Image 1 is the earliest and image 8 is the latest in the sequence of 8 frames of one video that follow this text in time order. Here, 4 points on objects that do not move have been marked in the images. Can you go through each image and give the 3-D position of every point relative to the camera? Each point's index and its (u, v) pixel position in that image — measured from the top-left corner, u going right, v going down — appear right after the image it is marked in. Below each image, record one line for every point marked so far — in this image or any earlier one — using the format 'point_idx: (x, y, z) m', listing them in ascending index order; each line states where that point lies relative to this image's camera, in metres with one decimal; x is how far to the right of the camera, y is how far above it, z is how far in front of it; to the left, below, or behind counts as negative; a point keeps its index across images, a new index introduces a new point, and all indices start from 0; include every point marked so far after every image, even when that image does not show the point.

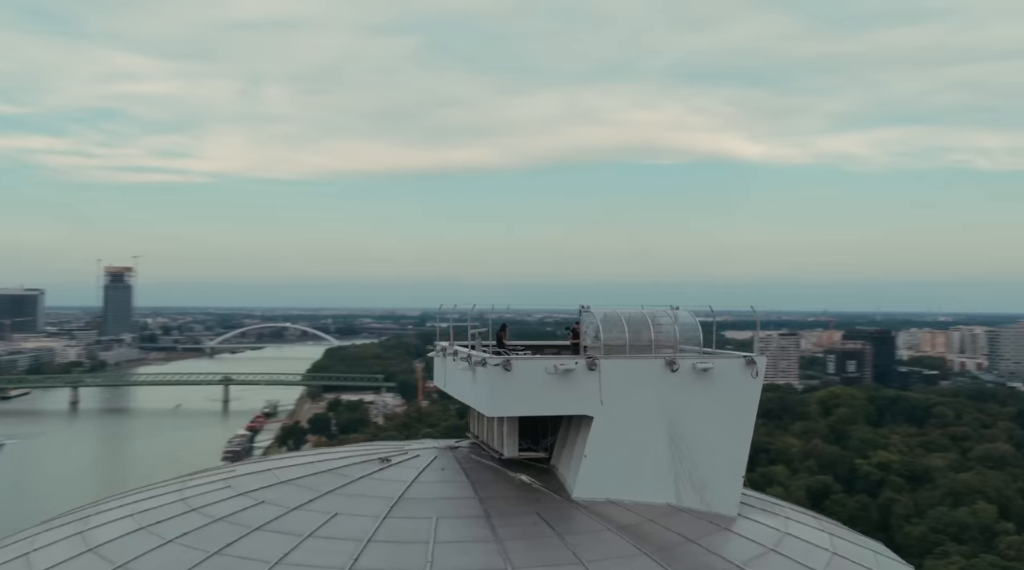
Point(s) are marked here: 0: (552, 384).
0: (+0.5, -0.7, +6.1) m
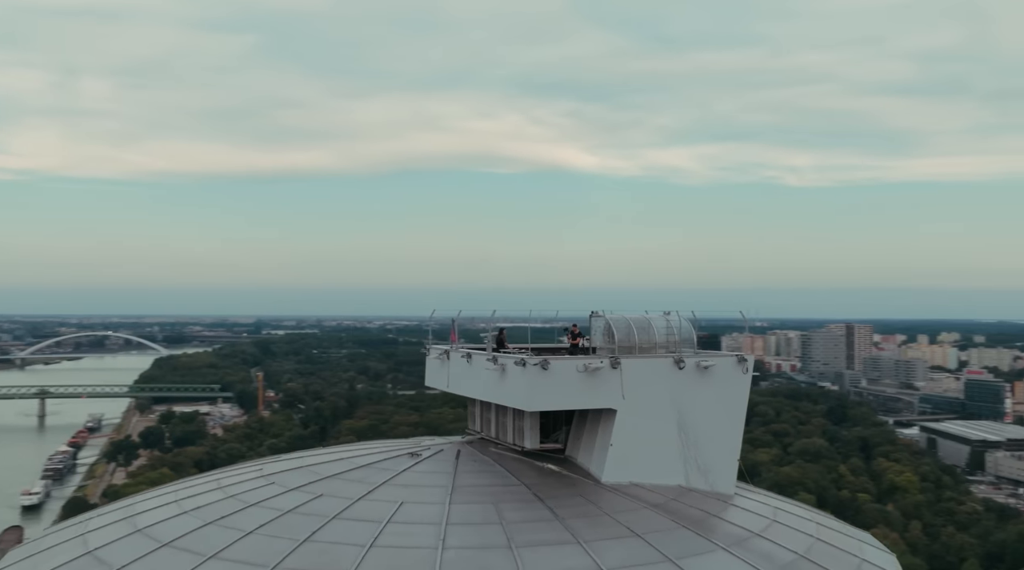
0: (+0.7, -0.7, +6.8) m
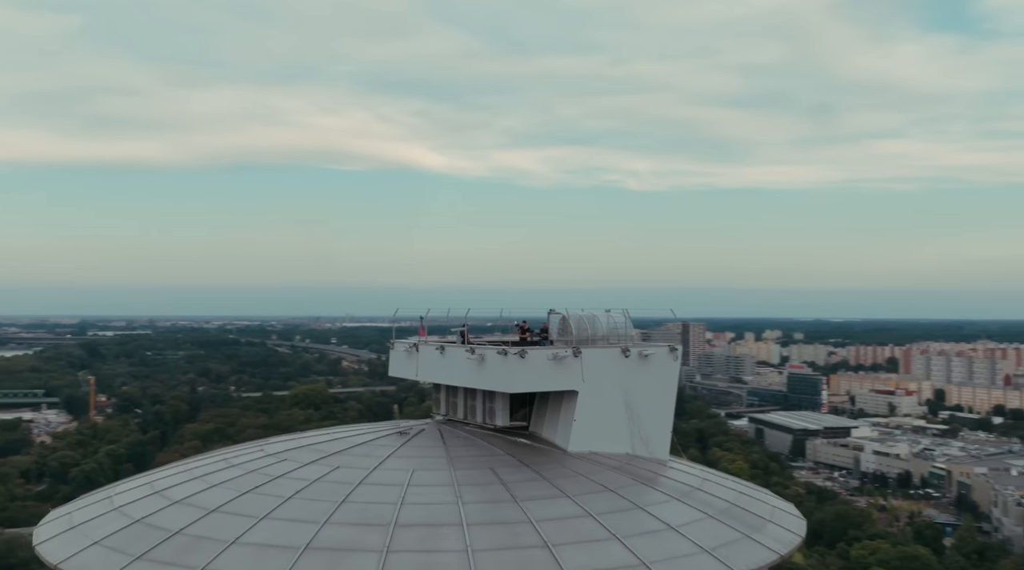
0: (+0.5, -0.8, +8.2) m
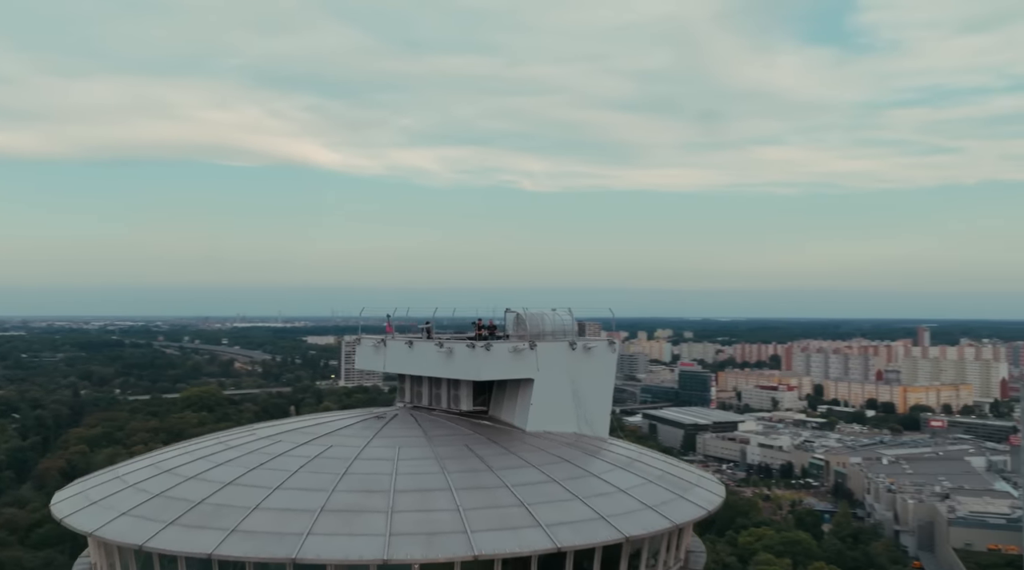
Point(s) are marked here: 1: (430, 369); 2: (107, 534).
0: (0.0, -0.8, +9.2) m
1: (-0.9, -0.9, +9.5) m
2: (-3.5, -2.2, +7.4) m
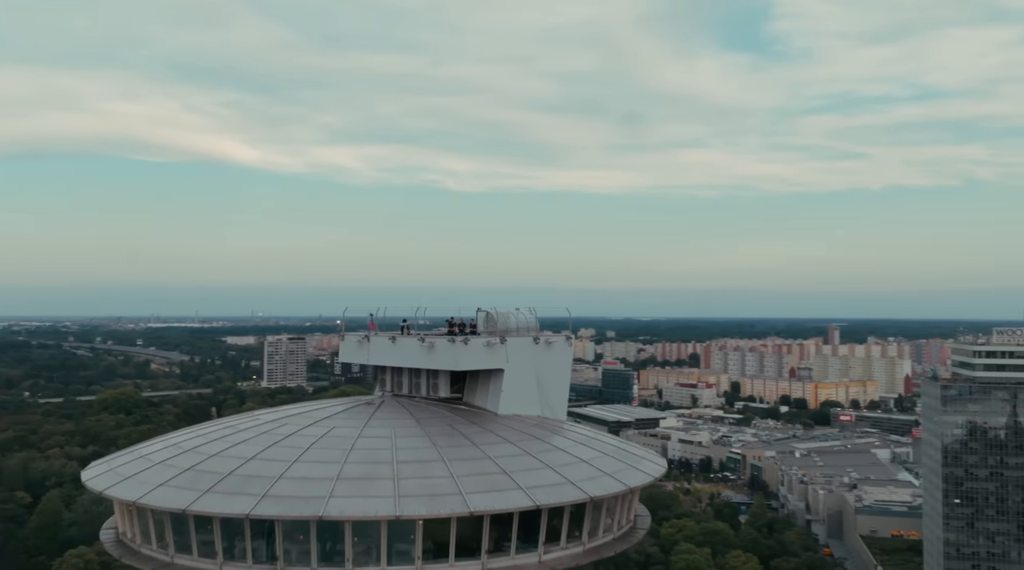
0: (-0.3, -0.8, +10.6) m
1: (-1.3, -1.0, +10.9) m
2: (-3.6, -2.2, +8.5) m
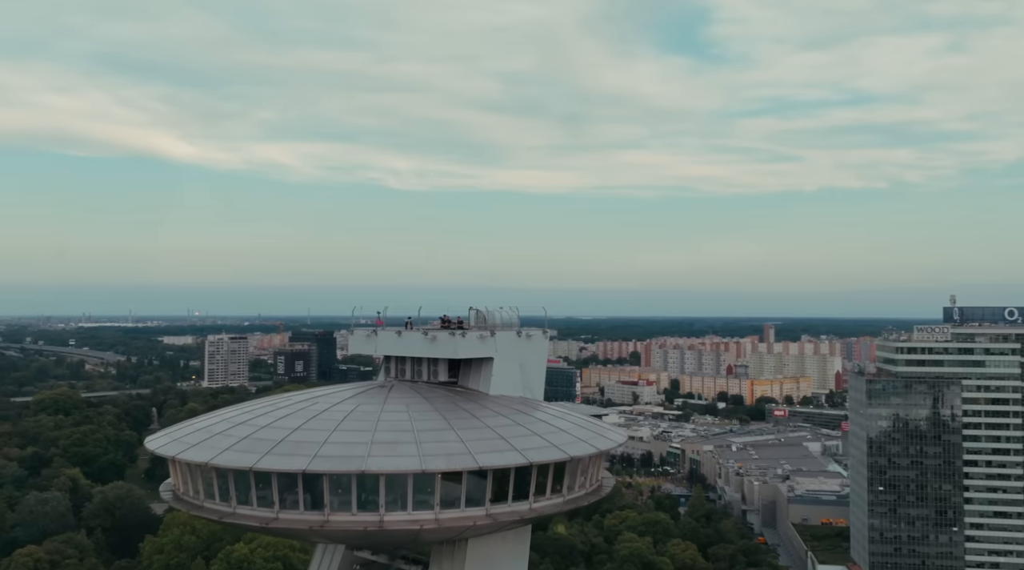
0: (-0.5, -0.9, +12.9) m
1: (-1.5, -1.0, +13.0) m
2: (-3.7, -2.2, +10.5) m
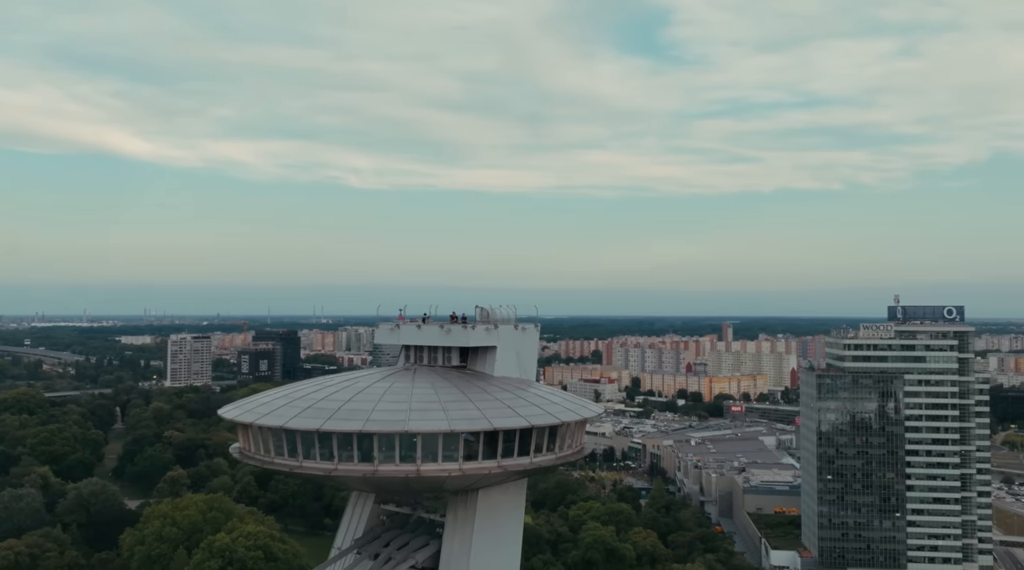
0: (-0.5, -0.9, +16.0) m
1: (-1.5, -1.1, +16.1) m
2: (-3.6, -2.3, +13.5) m
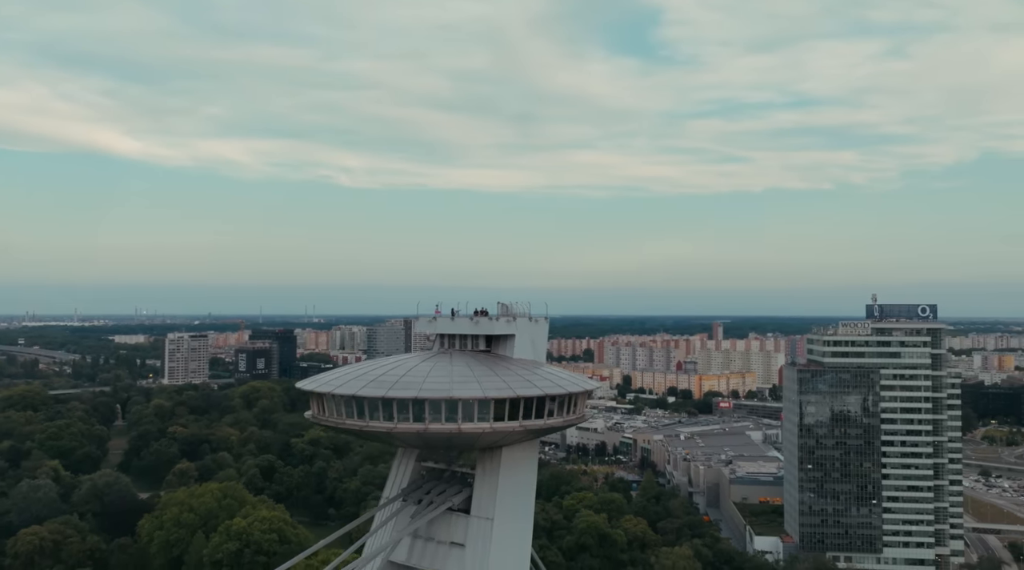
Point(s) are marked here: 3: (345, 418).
0: (-0.1, -0.9, +20.1) m
1: (-1.1, -1.1, +20.2) m
2: (-3.2, -2.3, +17.6) m
3: (-3.7, -2.9, +18.2) m
